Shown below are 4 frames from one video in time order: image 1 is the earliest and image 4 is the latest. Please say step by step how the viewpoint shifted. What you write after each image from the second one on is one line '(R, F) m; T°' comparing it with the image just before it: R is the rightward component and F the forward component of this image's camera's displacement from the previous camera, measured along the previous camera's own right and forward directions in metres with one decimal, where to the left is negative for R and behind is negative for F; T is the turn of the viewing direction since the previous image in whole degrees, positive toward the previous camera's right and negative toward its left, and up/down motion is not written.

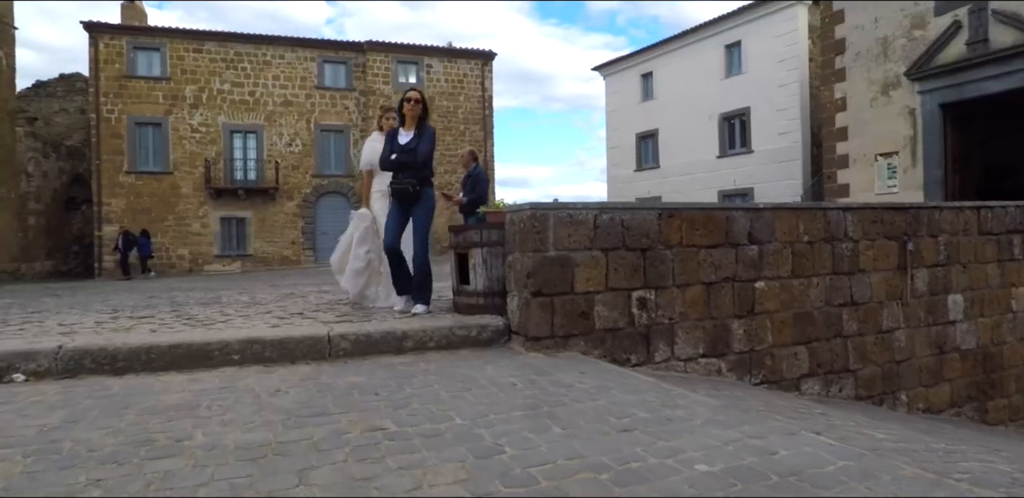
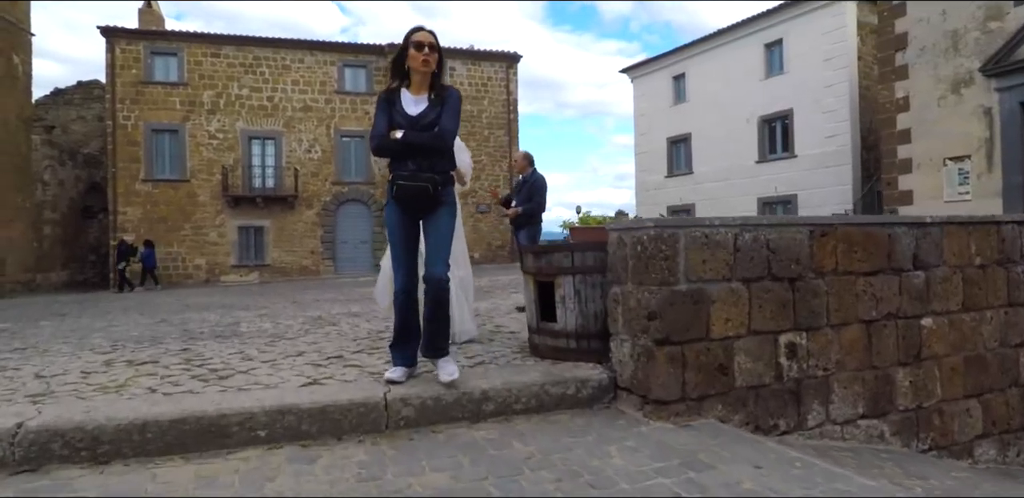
(-0.5, +0.9) m; -1°
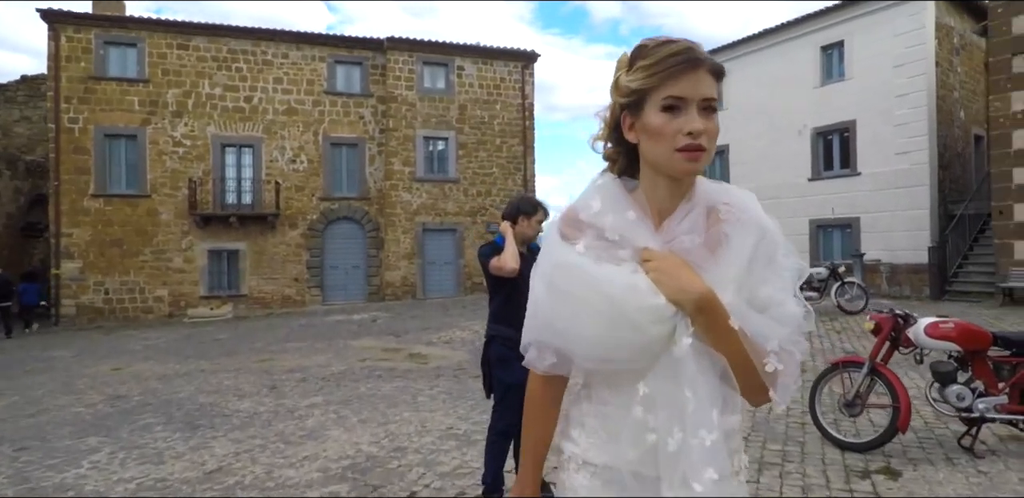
(-1.0, +2.7) m; +1°
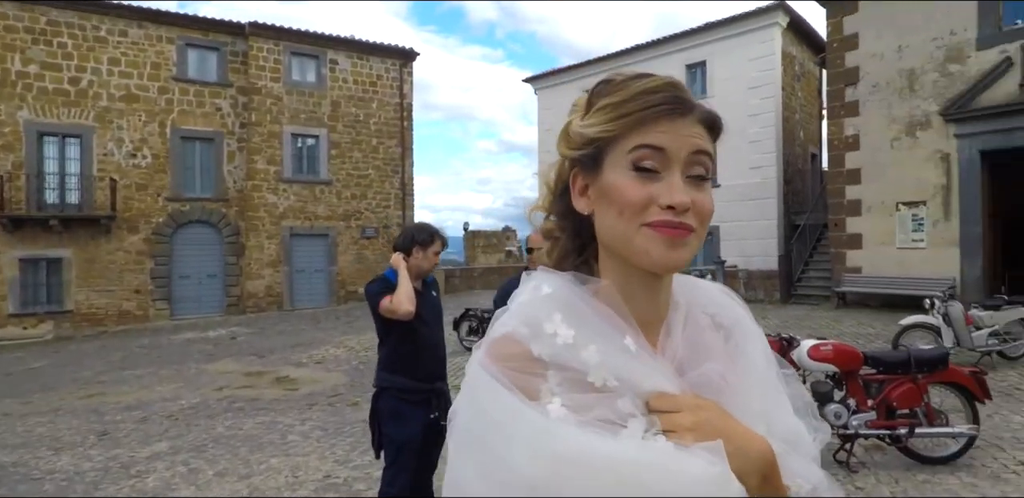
(-0.1, +0.4) m; +12°
